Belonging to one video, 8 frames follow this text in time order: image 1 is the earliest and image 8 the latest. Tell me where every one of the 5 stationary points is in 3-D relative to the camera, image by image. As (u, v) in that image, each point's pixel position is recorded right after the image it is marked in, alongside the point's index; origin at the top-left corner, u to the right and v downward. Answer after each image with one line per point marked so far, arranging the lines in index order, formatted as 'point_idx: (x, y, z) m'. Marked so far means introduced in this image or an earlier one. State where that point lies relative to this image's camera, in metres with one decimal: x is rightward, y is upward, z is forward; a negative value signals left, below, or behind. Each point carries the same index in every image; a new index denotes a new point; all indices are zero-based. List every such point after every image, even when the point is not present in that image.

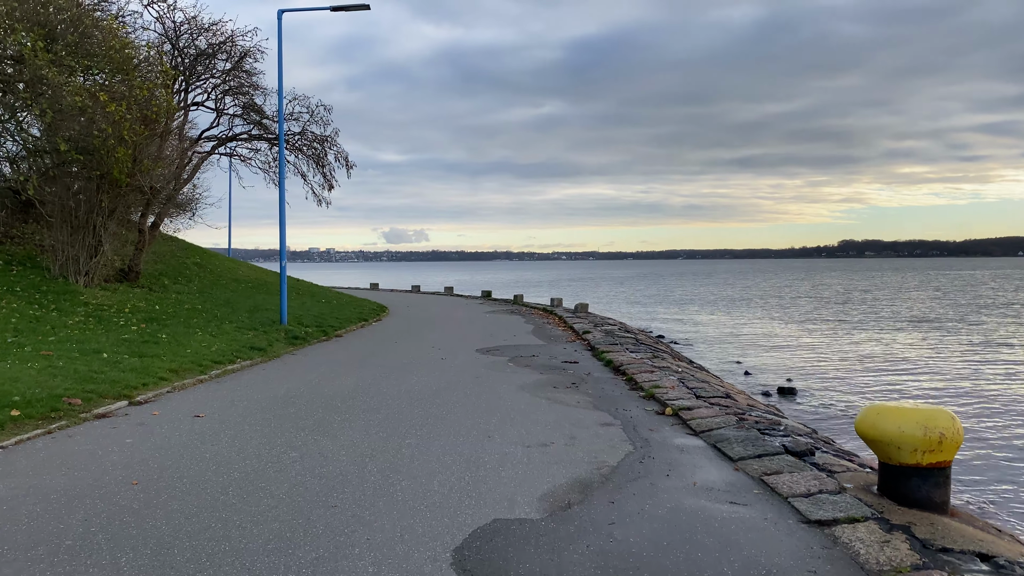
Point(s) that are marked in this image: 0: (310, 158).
0: (-4.5, +2.9, +17.9) m
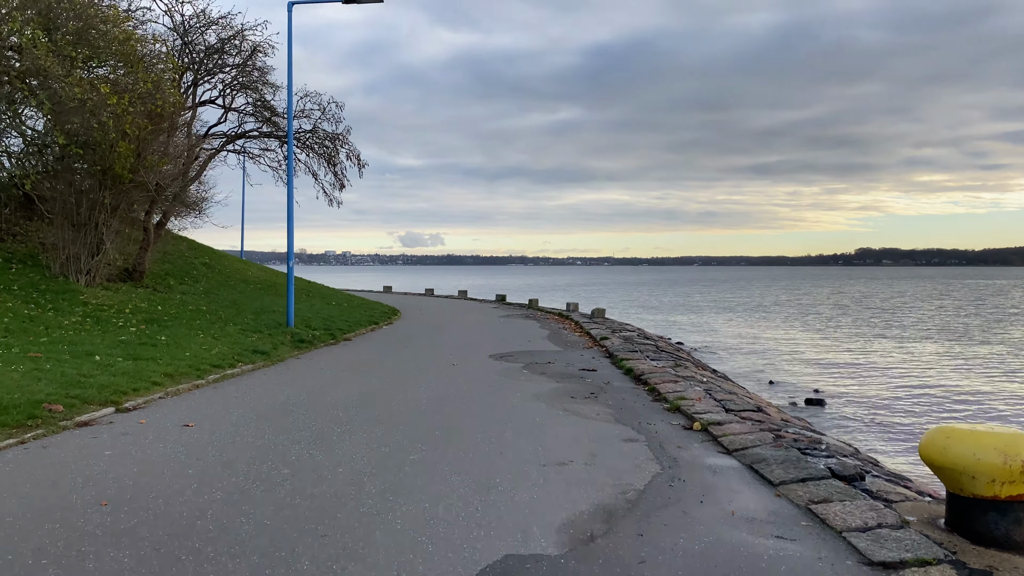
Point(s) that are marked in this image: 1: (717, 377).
0: (-4.1, +2.8, +17.5) m
1: (+2.7, -1.2, +10.7) m
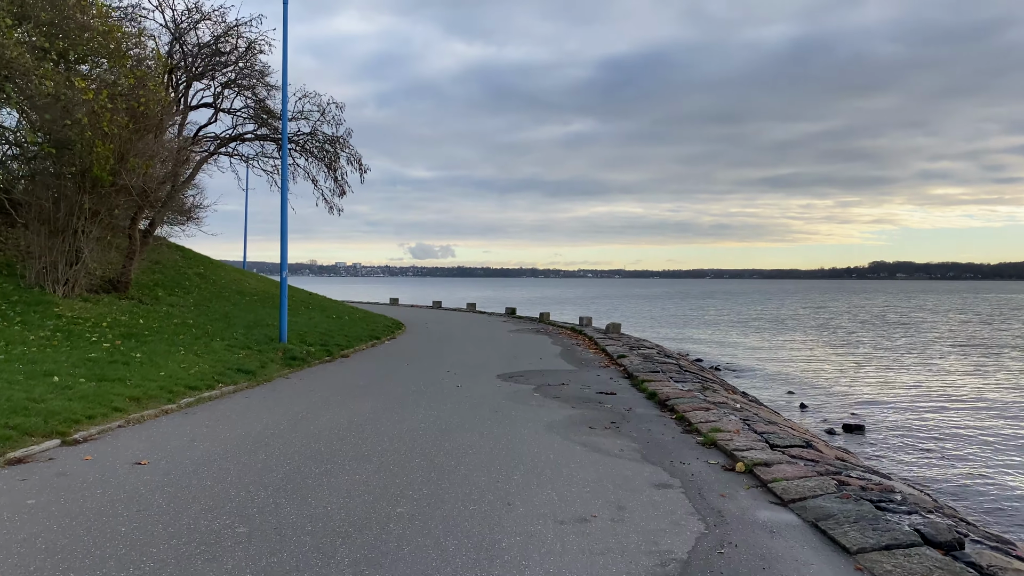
0: (-3.9, +2.6, +16.5) m
1: (+2.8, -1.4, +9.6) m
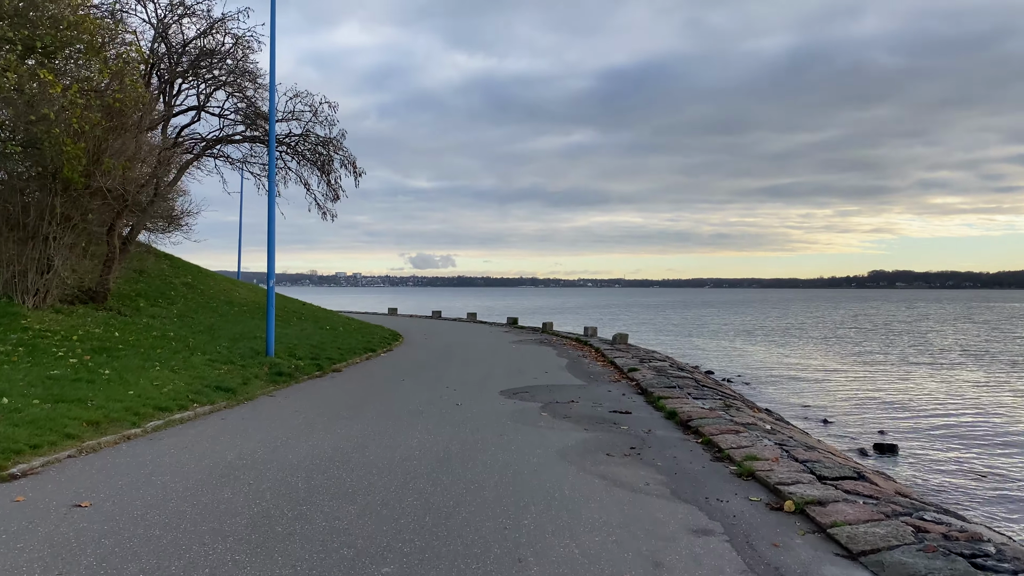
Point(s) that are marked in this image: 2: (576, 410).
0: (-3.8, +2.4, +15.7) m
1: (+2.9, -1.5, +8.7) m
2: (+0.7, -1.4, +9.2) m
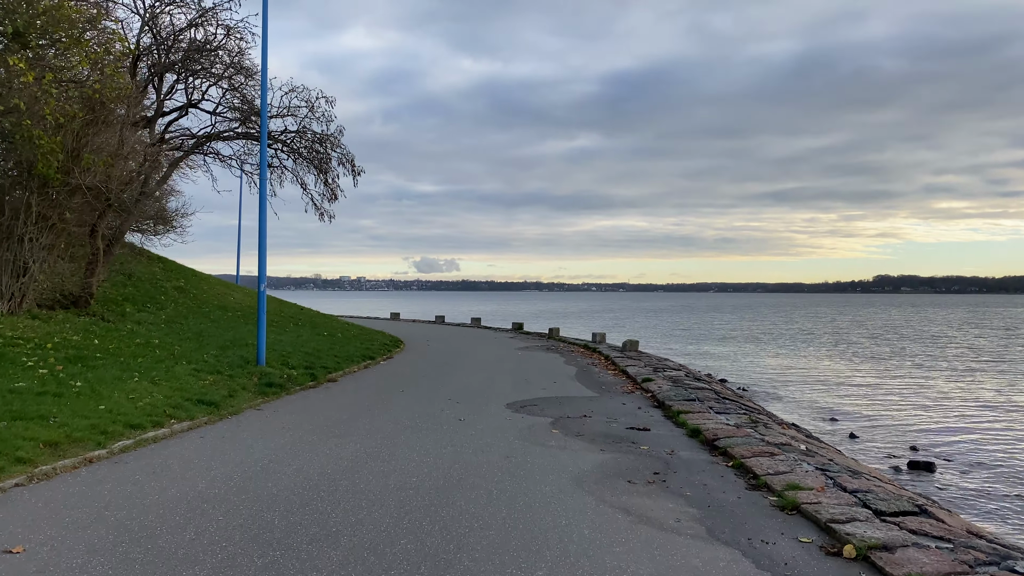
0: (-3.7, +2.3, +14.9) m
1: (+2.9, -1.5, +7.9) m
2: (+0.8, -1.4, +8.4) m
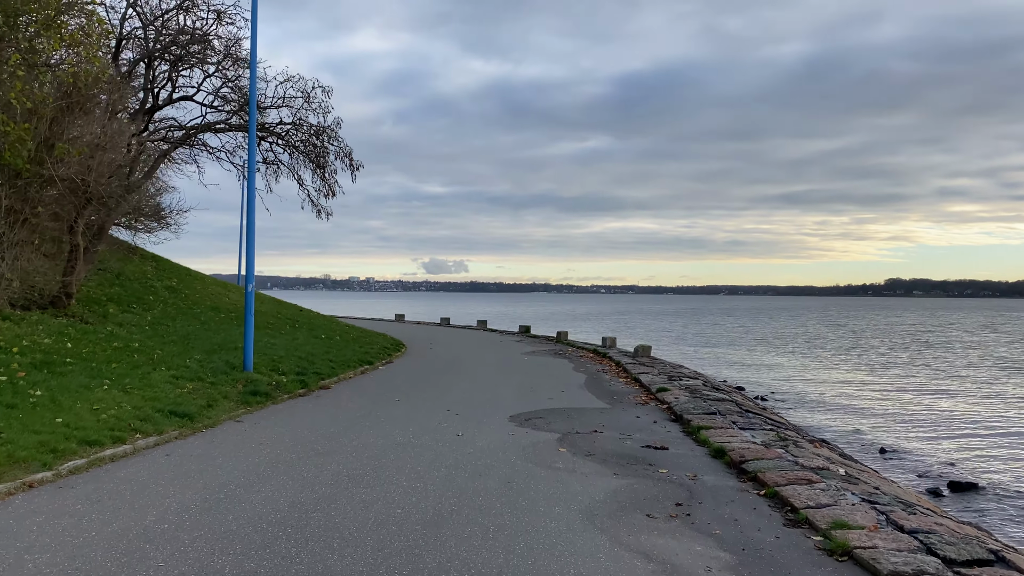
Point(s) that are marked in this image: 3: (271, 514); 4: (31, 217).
0: (-3.6, +2.3, +14.2) m
1: (+3.0, -1.5, +7.1) m
2: (+0.8, -1.5, +7.6) m
3: (-1.5, -1.4, +5.0) m
4: (-6.1, +0.9, +10.4) m
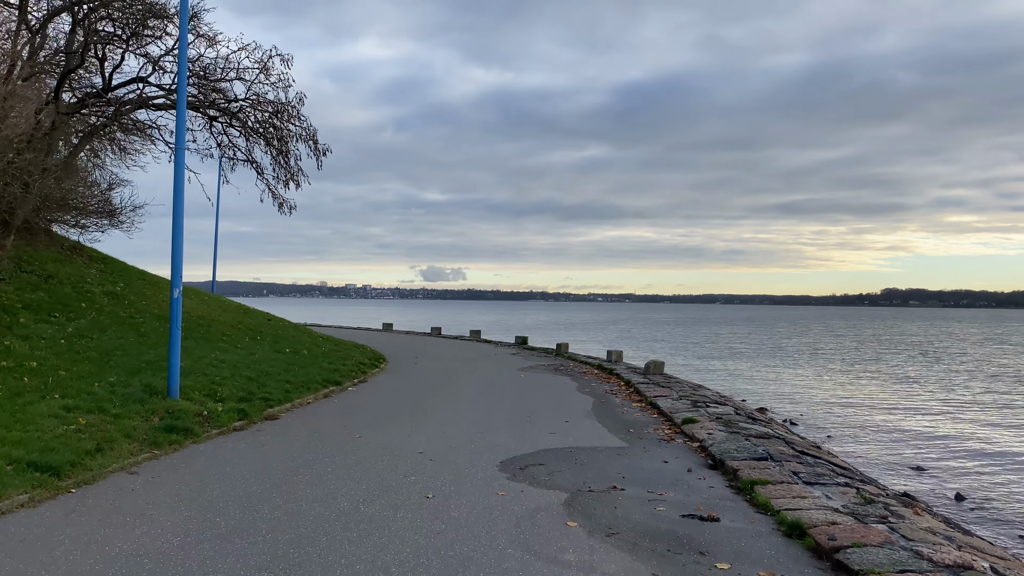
0: (-3.7, +2.2, +12.1) m
1: (+2.9, -1.6, +5.0) m
2: (+0.8, -1.5, +5.5) m
3: (-1.5, -1.4, +2.8) m
4: (-6.2, +0.9, +8.3) m
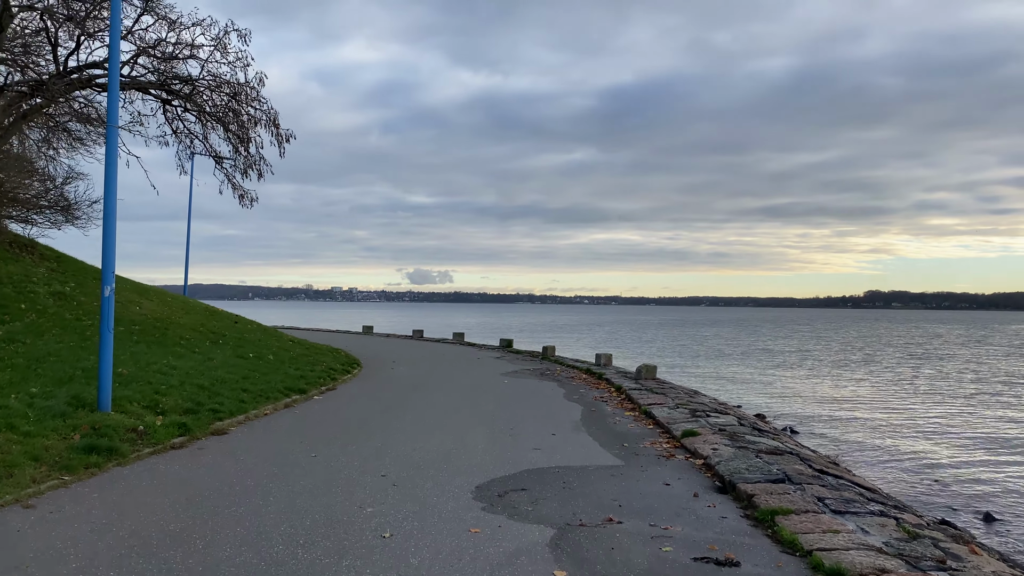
0: (-3.9, +2.2, +11.0) m
1: (+2.8, -1.6, +4.0) m
2: (+0.6, -1.5, +4.5) m
3: (-1.6, -1.3, +1.8) m
4: (-6.4, +0.9, +7.2) m
